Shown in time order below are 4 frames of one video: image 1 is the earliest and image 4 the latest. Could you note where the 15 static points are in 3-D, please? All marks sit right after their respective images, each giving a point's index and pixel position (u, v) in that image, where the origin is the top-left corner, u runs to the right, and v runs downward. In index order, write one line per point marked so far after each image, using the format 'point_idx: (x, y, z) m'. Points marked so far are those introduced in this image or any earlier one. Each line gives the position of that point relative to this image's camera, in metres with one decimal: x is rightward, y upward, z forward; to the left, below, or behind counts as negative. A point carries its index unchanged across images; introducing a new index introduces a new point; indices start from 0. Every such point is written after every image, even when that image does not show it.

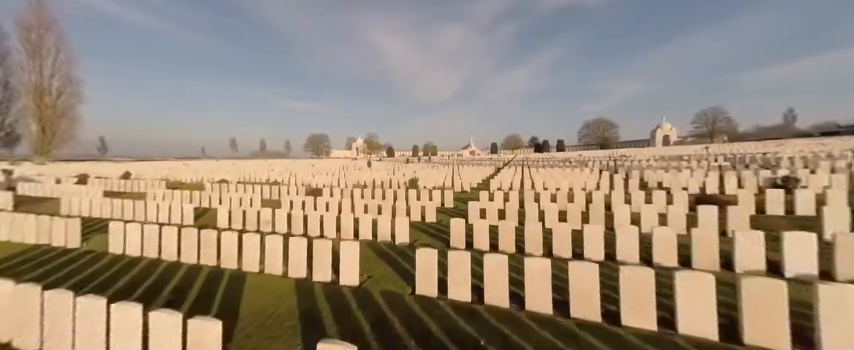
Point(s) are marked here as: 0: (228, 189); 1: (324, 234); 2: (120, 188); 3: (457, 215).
0: (-8.1, -0.6, +11.5) m
1: (-2.3, -1.3, +6.3) m
2: (-14.3, -0.6, +13.2) m
3: (+0.9, -1.2, +8.4) m
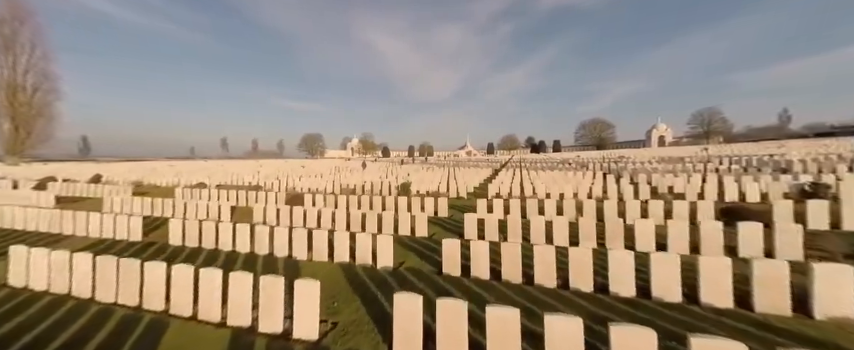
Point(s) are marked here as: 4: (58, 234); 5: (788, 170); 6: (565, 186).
0: (-8.4, -0.8, +10.5) m
1: (-2.5, -1.5, +5.4) m
2: (-14.6, -0.7, +12.1) m
3: (+0.7, -1.3, +7.5) m
4: (-8.5, -1.3, +6.5) m
5: (+13.6, +0.2, +10.7) m
6: (+4.8, -0.4, +9.8) m
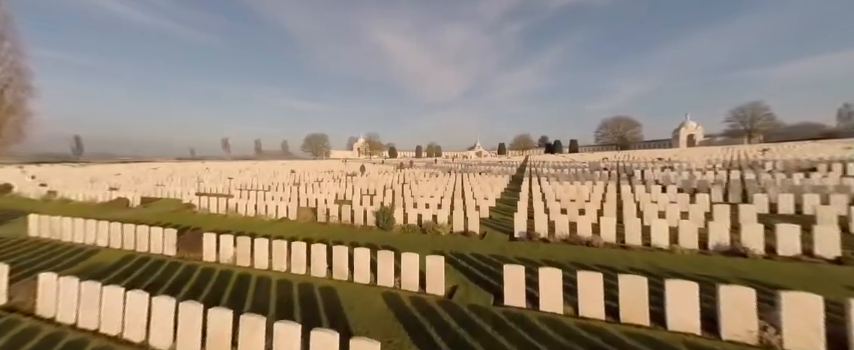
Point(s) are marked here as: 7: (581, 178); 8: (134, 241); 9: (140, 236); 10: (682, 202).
0: (-8.6, -1.3, +6.8) m
1: (-2.9, -2.0, +1.4) m
2: (-14.8, -1.2, +8.5) m
3: (+0.3, -1.8, +3.5) m
4: (-8.9, -1.8, +2.8) m
5: (+13.4, -0.3, +6.3) m
6: (+4.5, -0.9, +5.6) m
7: (+8.8, -0.2, +16.2) m
8: (-6.3, -1.3, +6.2) m
9: (-6.1, -1.3, +6.0) m
10: (+7.2, -0.7, +8.0) m
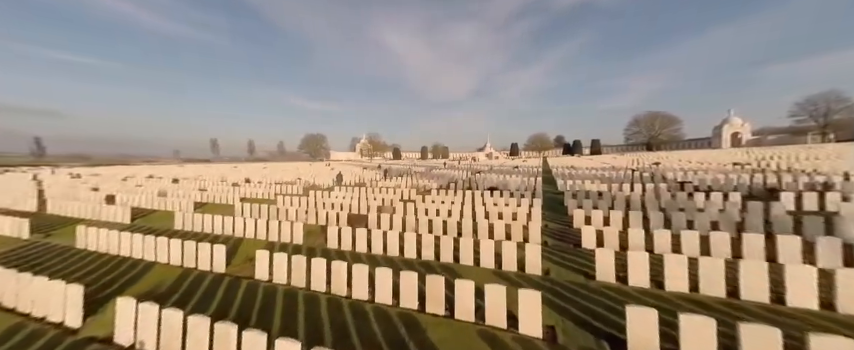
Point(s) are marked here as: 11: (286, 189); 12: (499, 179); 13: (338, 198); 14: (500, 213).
0: (-9.9, -2.0, -0.1) m
1: (-4.4, -2.7, -5.7) m
2: (-16.0, -2.0, +1.8) m
3: (-1.1, -2.6, -3.7) m
4: (-10.3, -2.6, -4.1) m
5: (+12.1, -1.2, -1.4) m
6: (+3.2, -1.7, -1.7) m
7: (+7.8, -1.0, +8.7) m
8: (-7.6, -2.1, -0.8) m
9: (-7.4, -2.0, -1.0) m
10: (+5.9, -1.5, +0.6) m
11: (-9.0, -0.9, +18.2) m
12: (+4.7, -0.3, +18.7) m
13: (-4.5, -1.1, +14.2) m
14: (+2.3, -1.2, +9.2) m
